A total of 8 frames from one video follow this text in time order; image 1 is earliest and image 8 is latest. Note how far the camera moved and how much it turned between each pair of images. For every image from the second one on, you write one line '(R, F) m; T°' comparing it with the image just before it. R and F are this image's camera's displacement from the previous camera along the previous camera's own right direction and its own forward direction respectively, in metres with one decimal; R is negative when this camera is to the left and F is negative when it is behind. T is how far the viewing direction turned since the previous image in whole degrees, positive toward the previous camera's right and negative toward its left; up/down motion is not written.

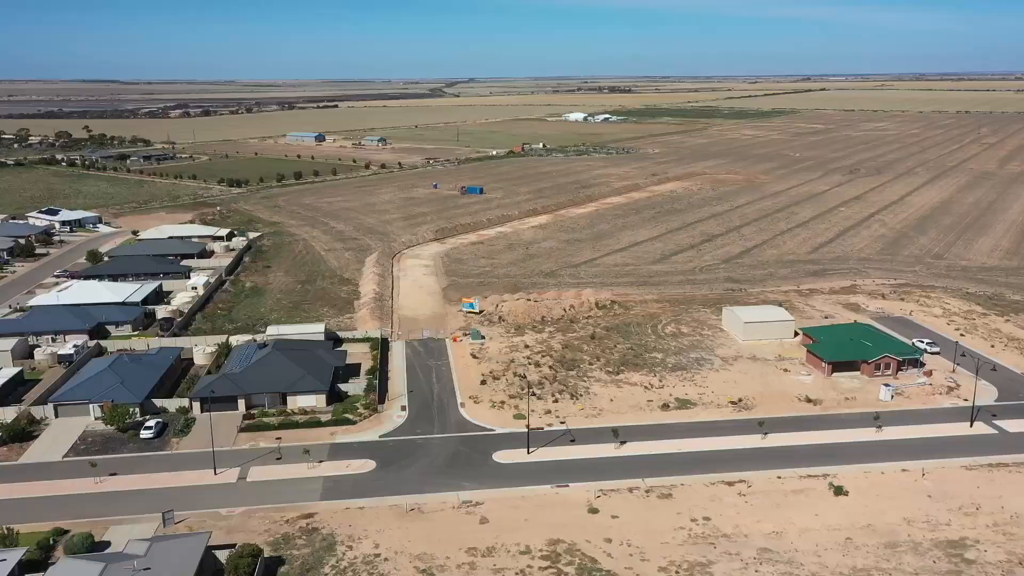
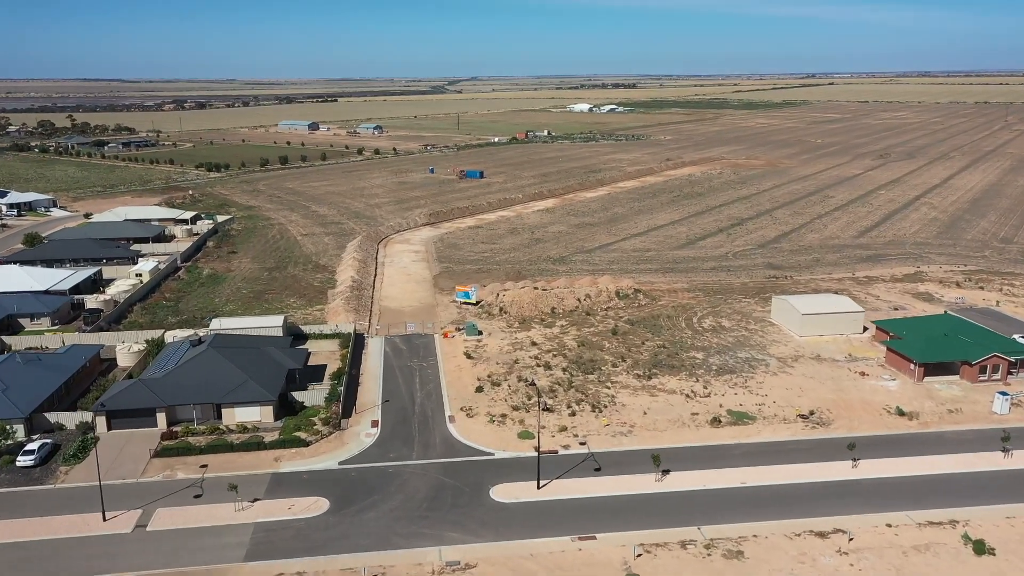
(0.0, +7.2) m; 0°
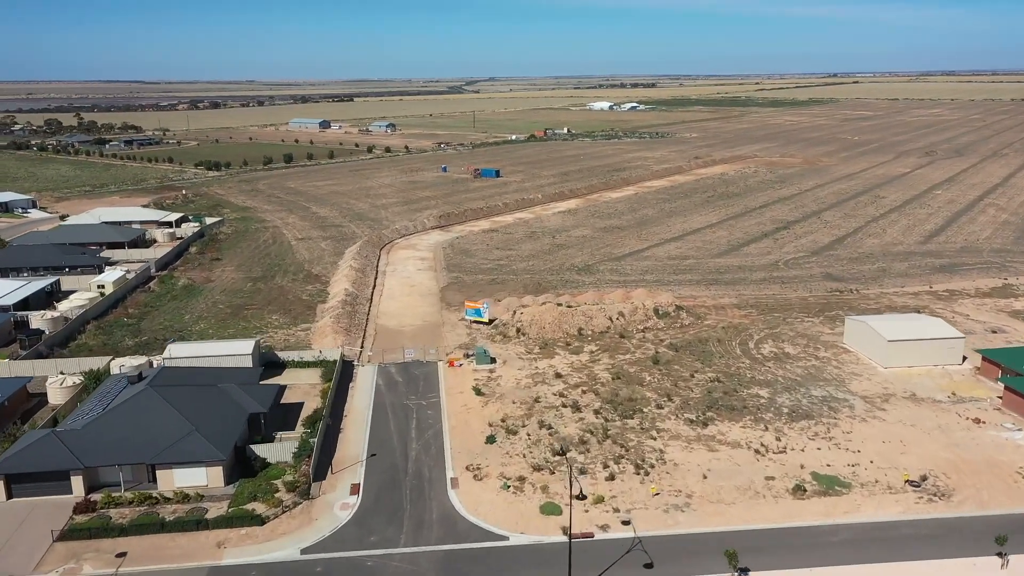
(-0.1, +5.5) m; -1°
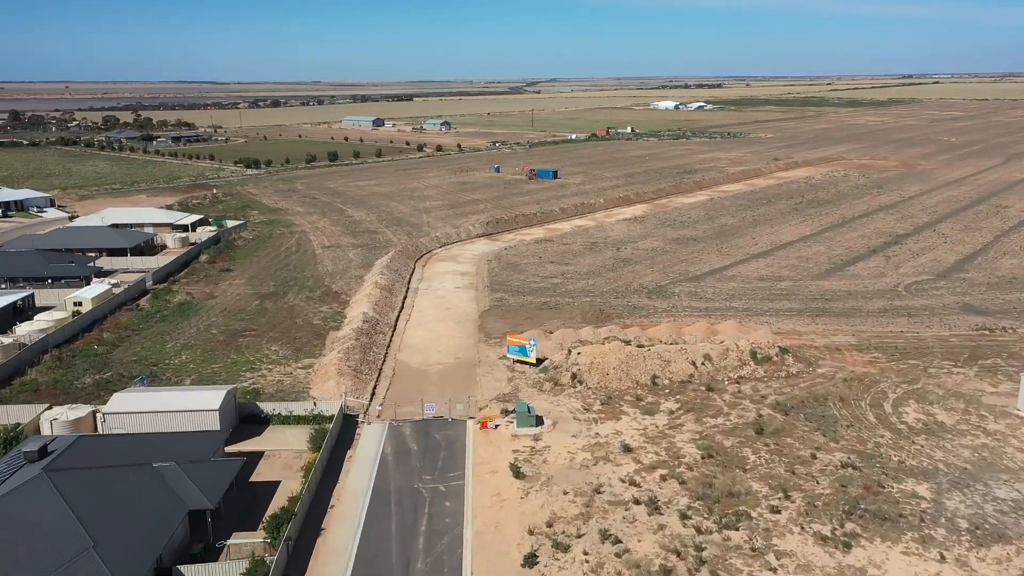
(0.0, +6.5) m; -4°
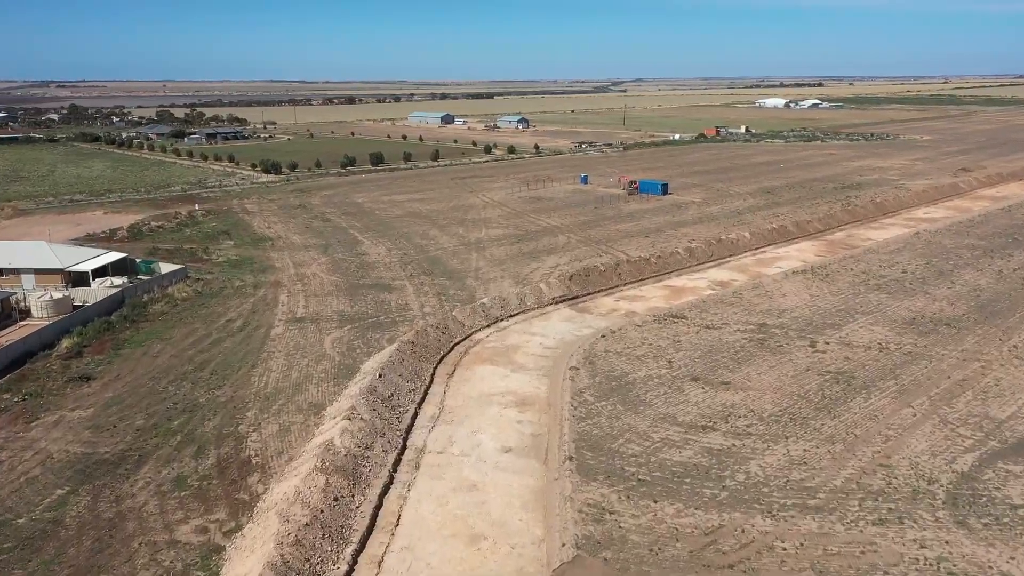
(-0.7, +17.8) m; -6°
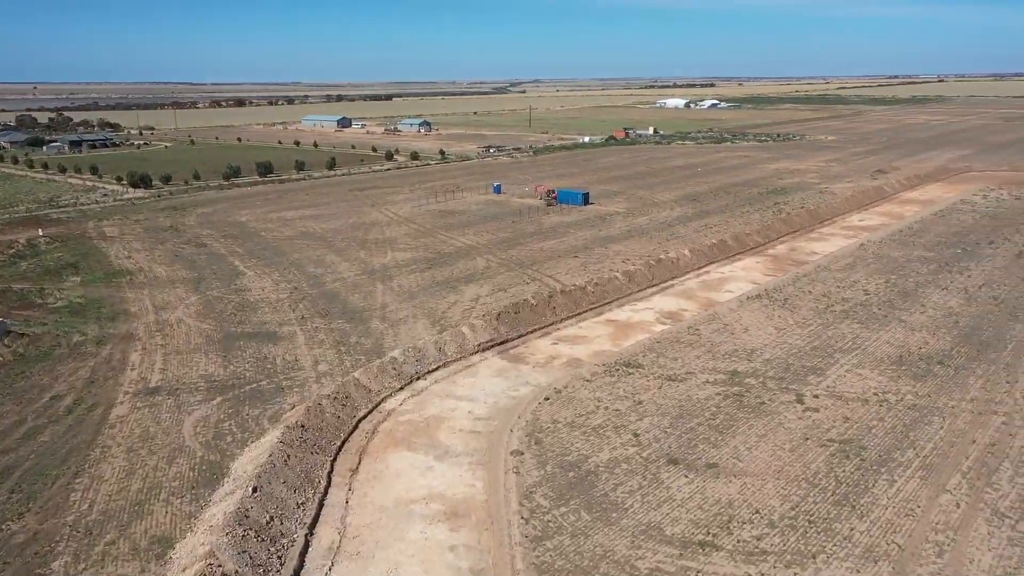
(-0.3, +4.8) m; +7°
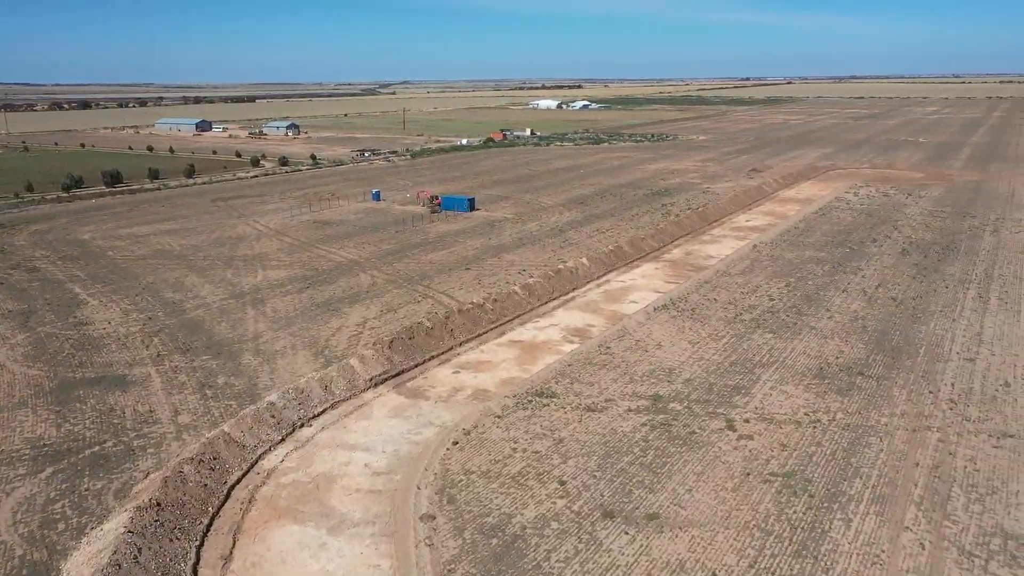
(-0.4, +2.4) m; +9°
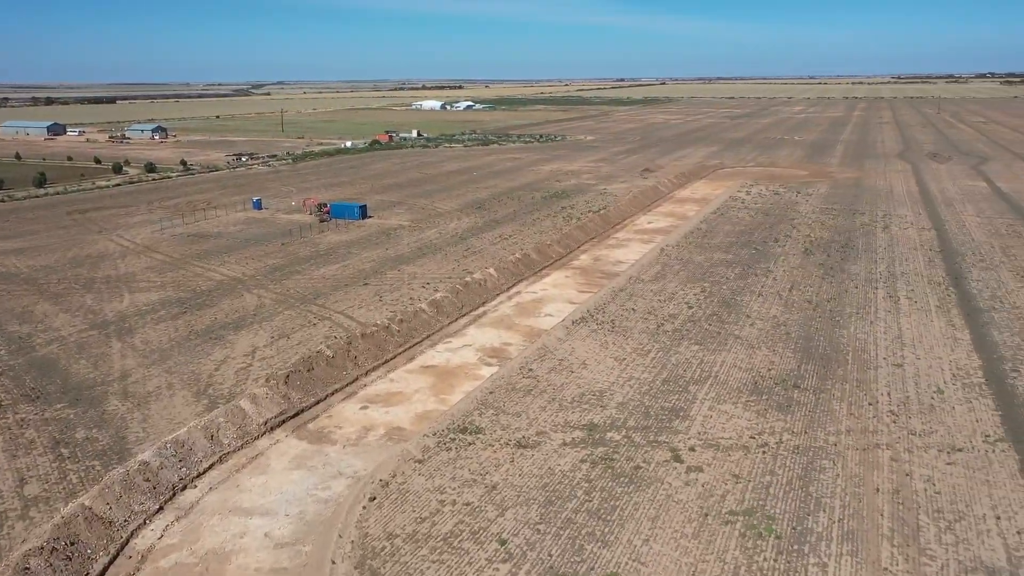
(-0.6, +2.0) m; +8°
